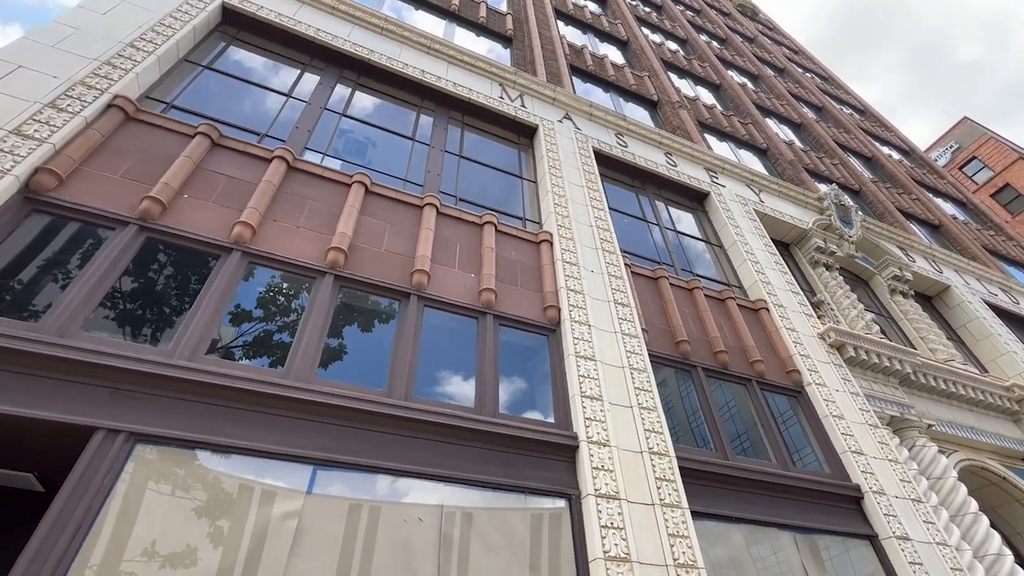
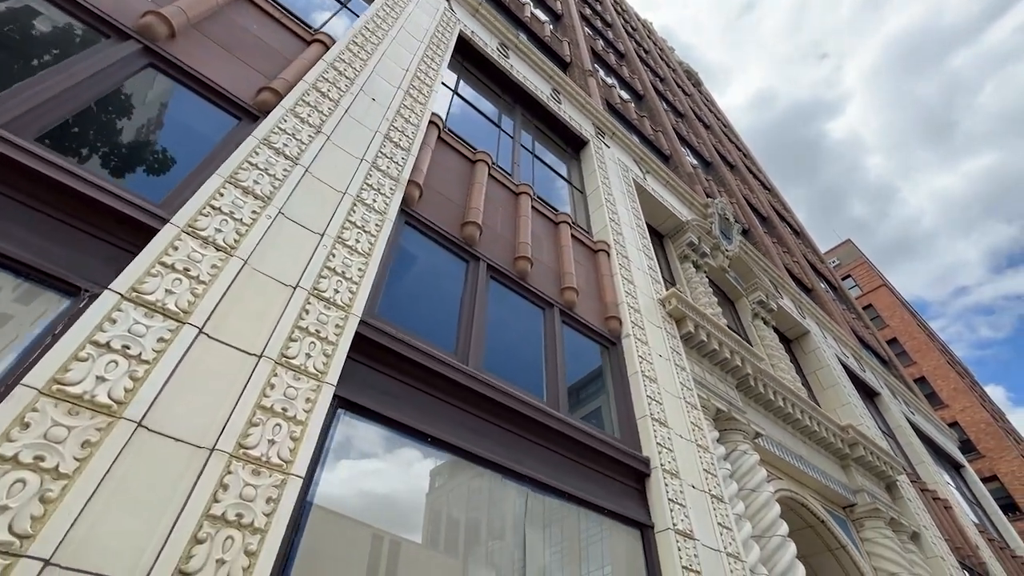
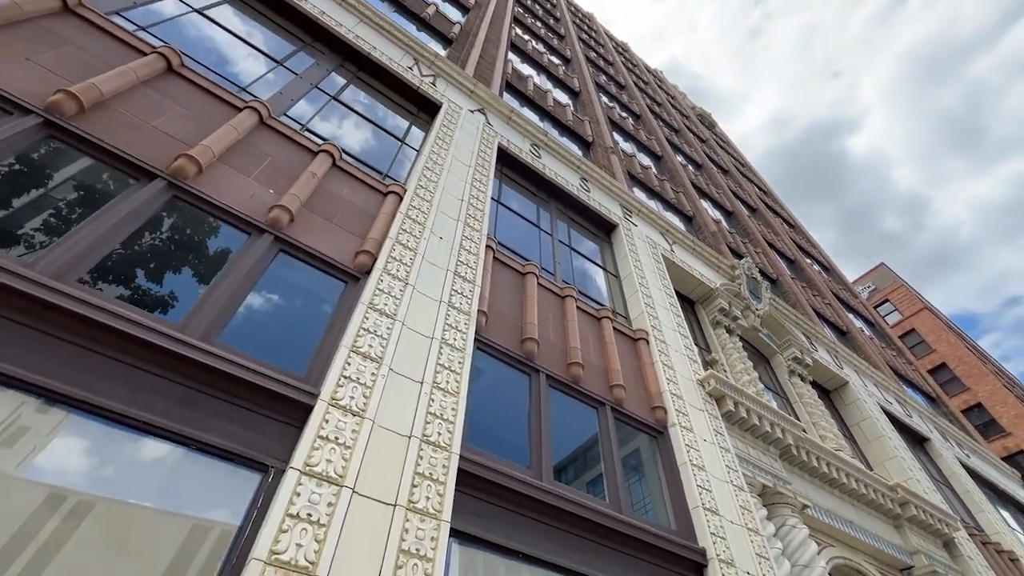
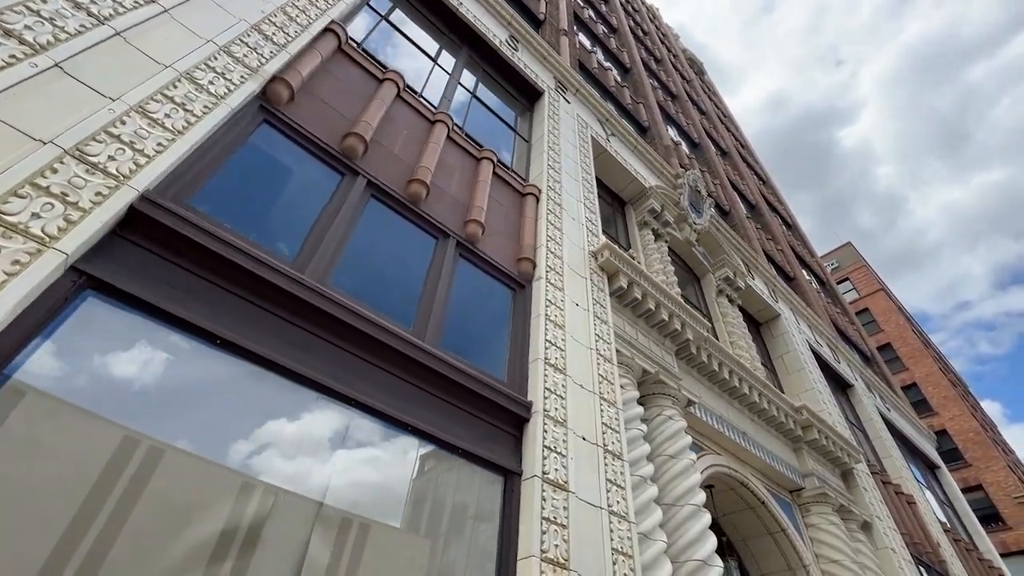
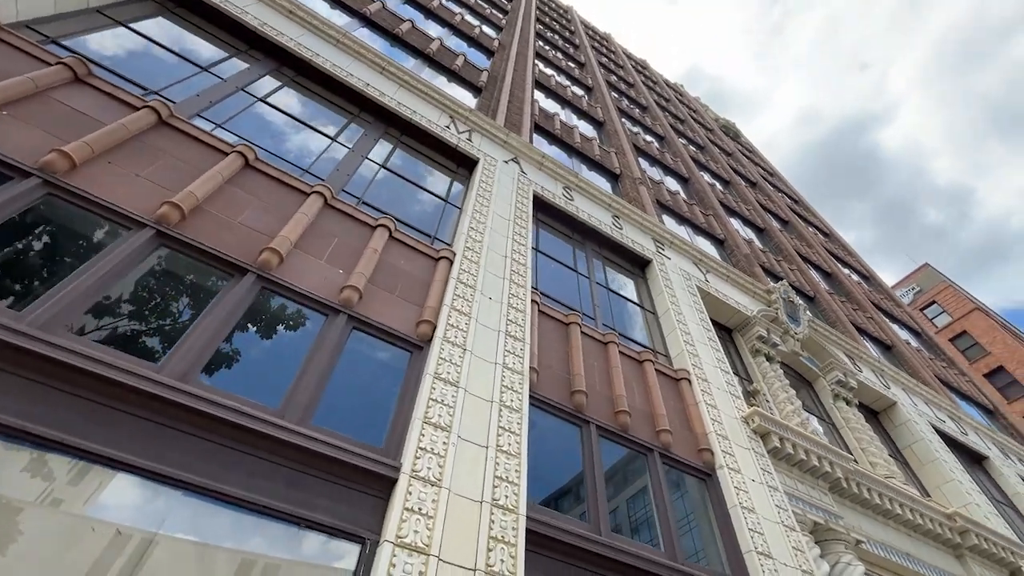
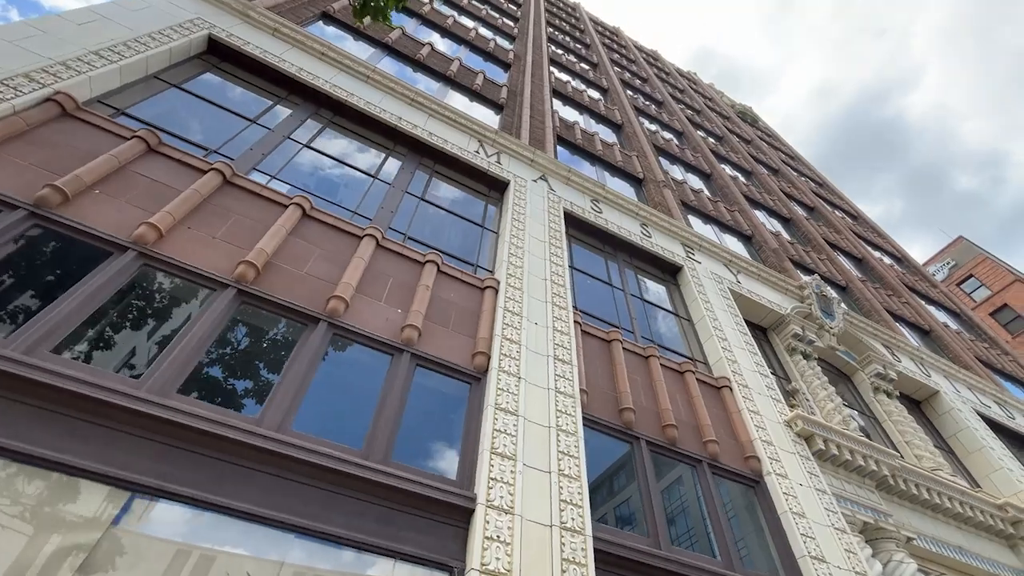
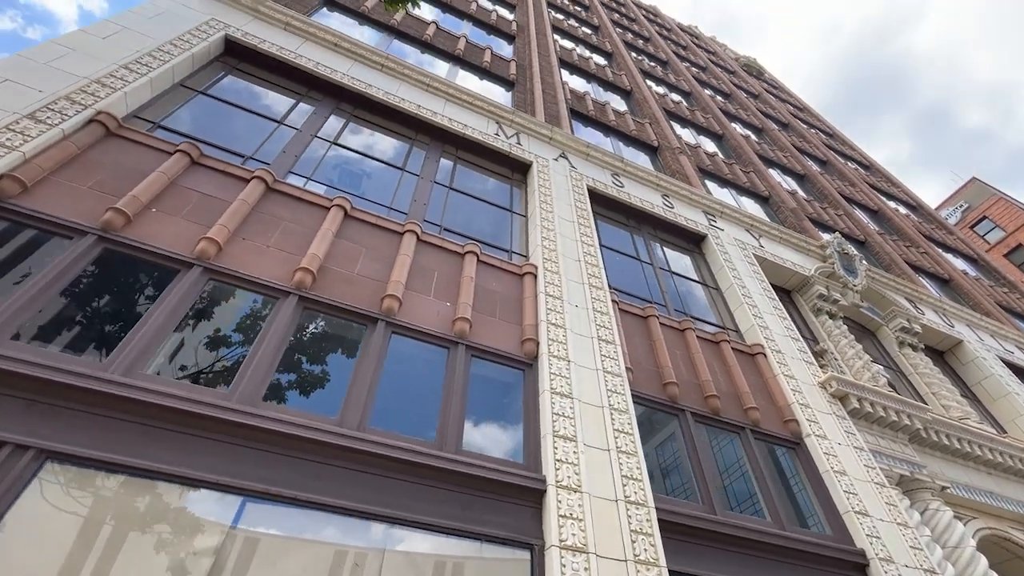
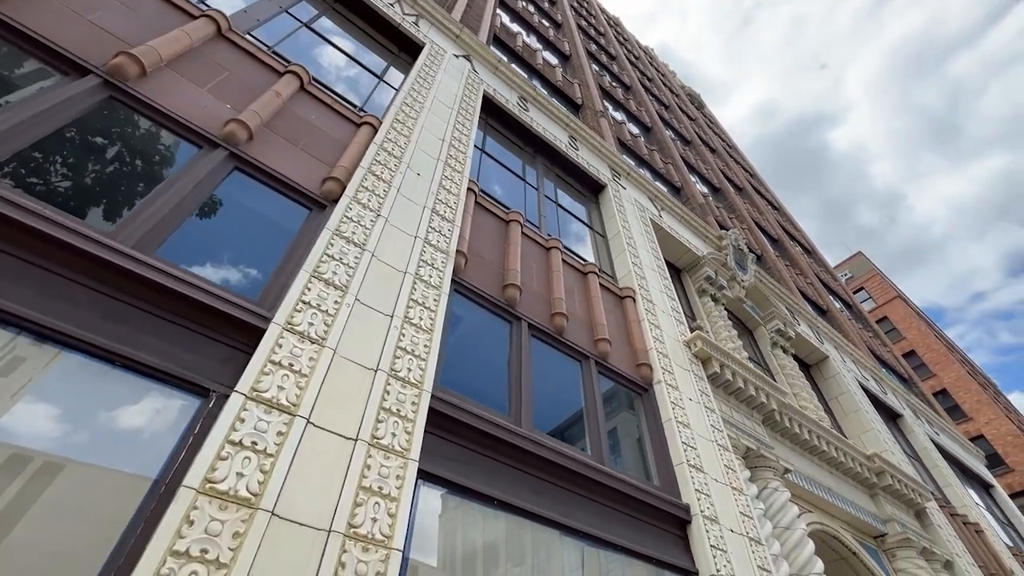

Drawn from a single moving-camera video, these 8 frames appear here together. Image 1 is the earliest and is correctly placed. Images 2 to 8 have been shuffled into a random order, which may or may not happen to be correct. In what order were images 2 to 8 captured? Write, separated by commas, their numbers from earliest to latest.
7, 6, 5, 3, 8, 2, 4
